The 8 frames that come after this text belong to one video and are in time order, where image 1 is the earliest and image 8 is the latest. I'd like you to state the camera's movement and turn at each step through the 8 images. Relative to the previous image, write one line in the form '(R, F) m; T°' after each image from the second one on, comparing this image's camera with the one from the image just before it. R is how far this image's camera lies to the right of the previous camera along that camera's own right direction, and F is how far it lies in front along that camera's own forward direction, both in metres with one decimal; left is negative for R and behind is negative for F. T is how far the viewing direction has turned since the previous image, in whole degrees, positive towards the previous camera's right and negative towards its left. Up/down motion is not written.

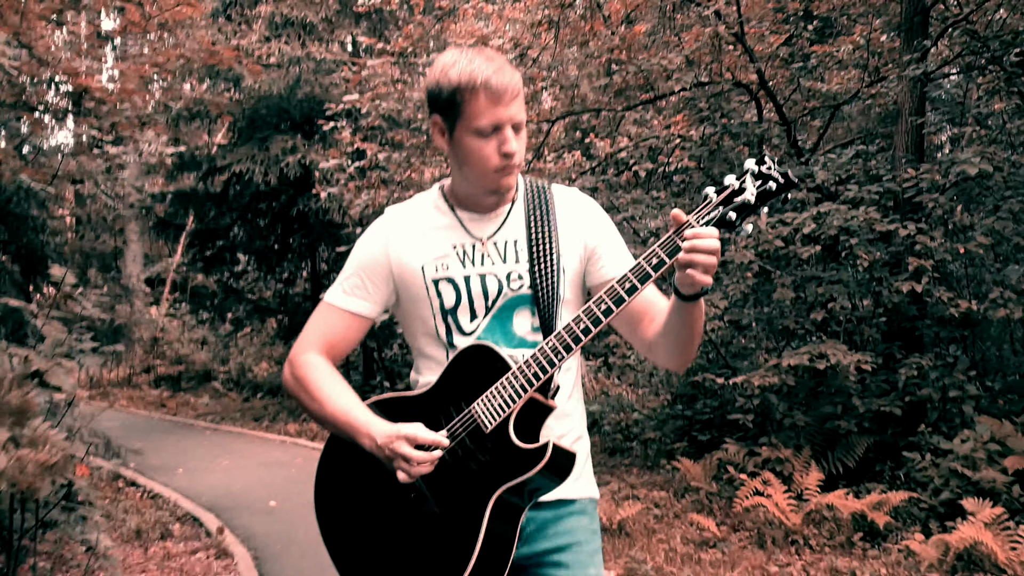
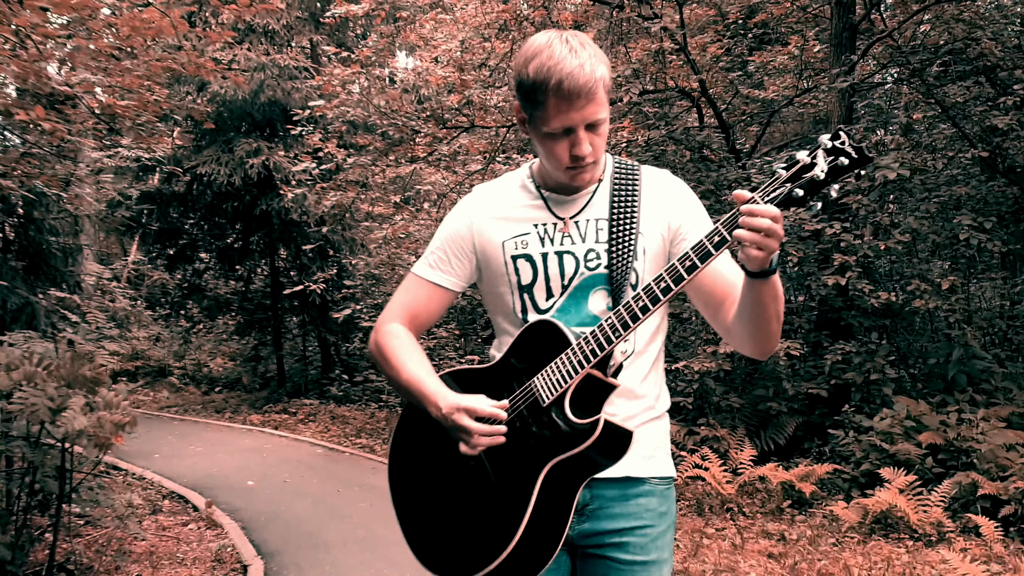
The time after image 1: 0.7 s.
(-0.1, -0.5) m; +3°
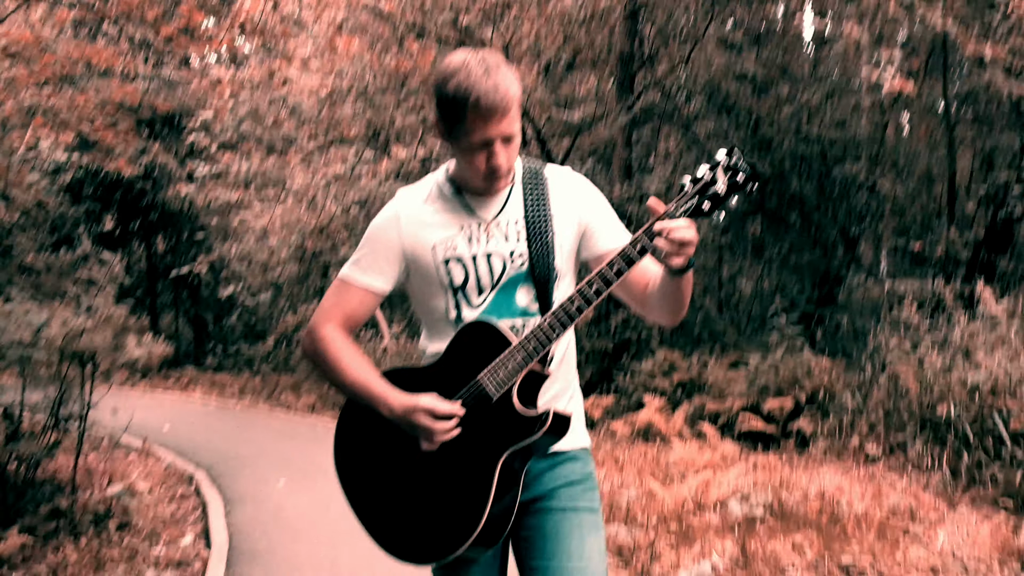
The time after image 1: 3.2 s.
(-0.3, -2.4) m; +9°
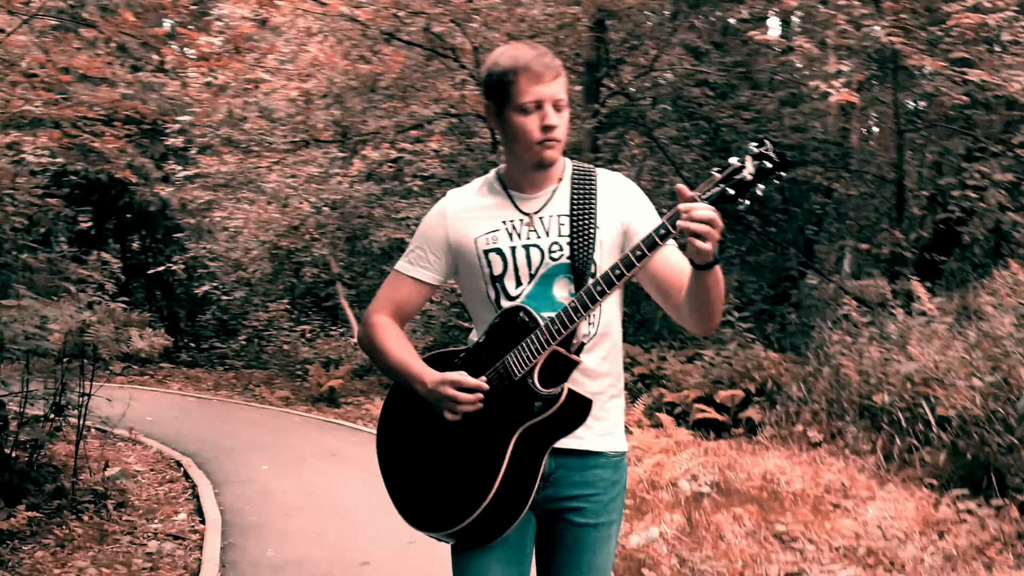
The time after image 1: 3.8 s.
(0.0, -0.5) m; +2°
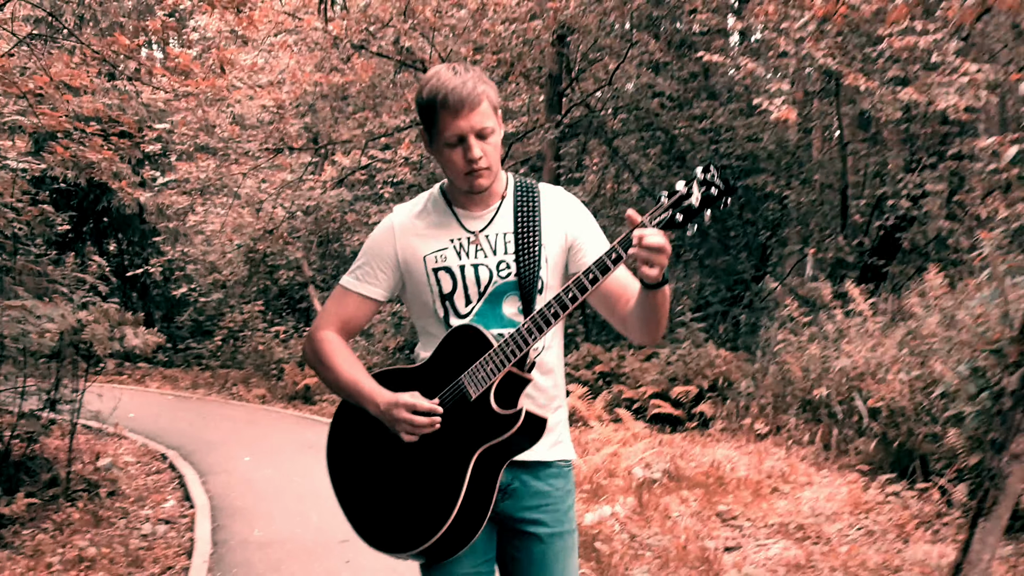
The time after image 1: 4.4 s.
(0.0, -0.5) m; +2°
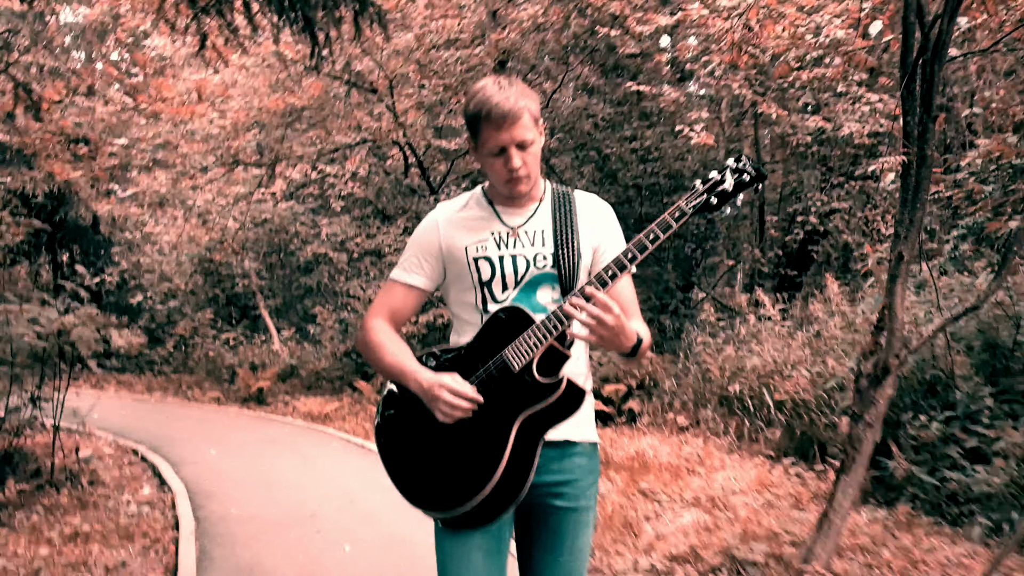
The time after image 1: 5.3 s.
(-0.1, -0.8) m; +3°
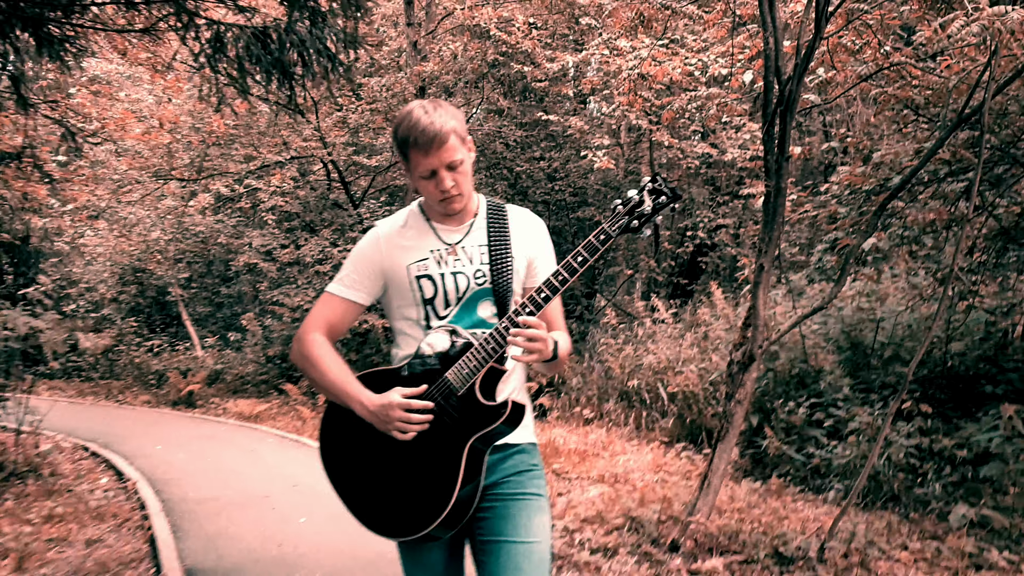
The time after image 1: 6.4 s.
(-0.2, -1.0) m; +5°
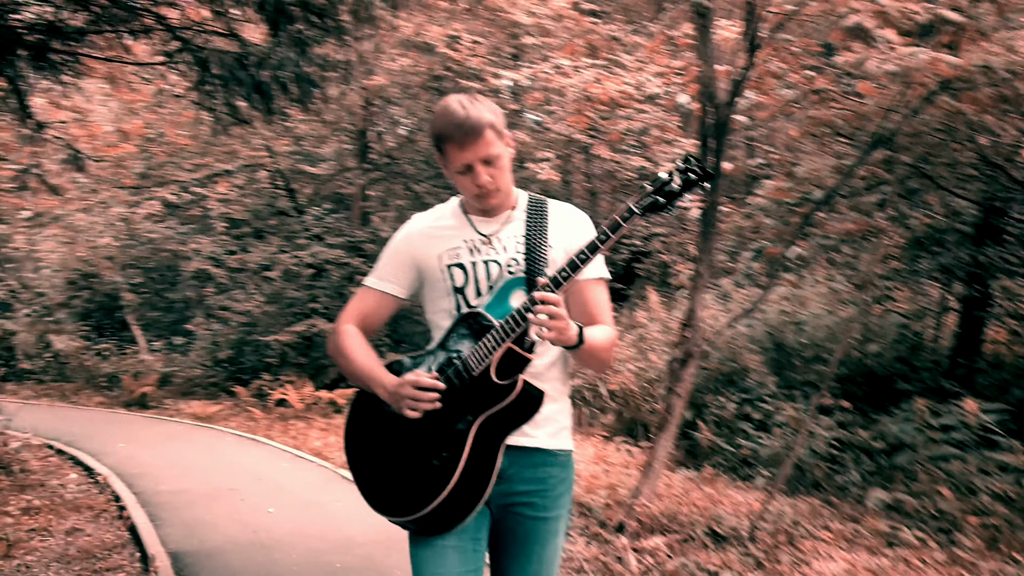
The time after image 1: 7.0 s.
(-0.2, -0.6) m; +4°
